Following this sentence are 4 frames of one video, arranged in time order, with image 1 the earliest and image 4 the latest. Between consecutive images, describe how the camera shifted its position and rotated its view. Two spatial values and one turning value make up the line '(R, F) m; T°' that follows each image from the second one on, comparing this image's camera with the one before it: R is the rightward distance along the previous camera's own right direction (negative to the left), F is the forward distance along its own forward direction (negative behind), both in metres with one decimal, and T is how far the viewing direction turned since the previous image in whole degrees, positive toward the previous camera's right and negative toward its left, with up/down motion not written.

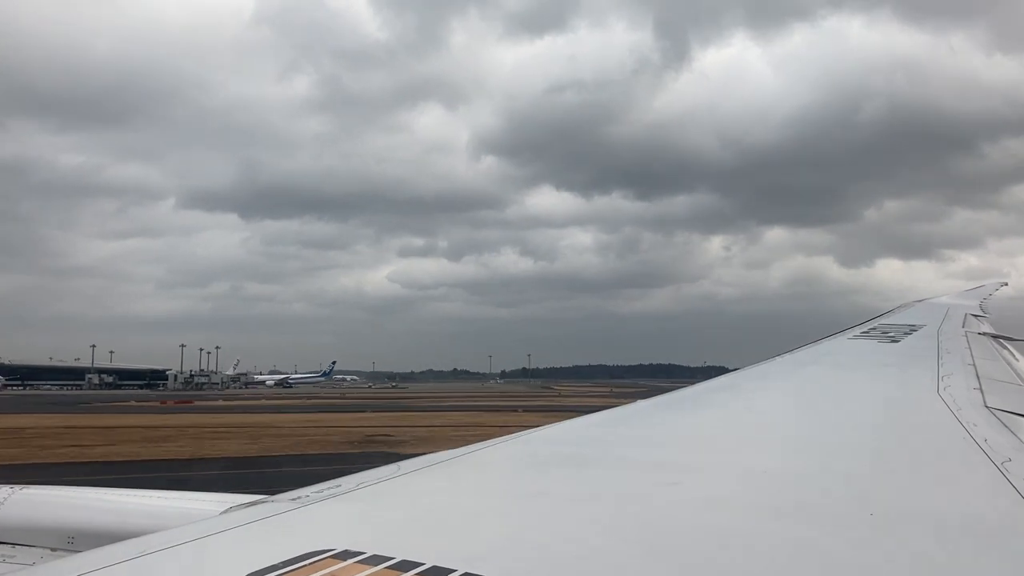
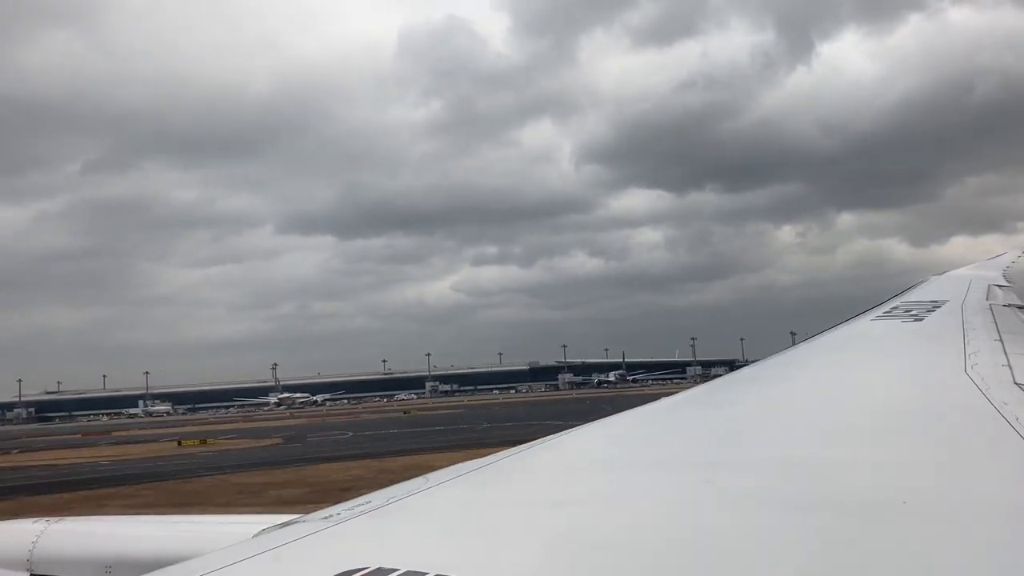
(-0.9, -1.8) m; -4°
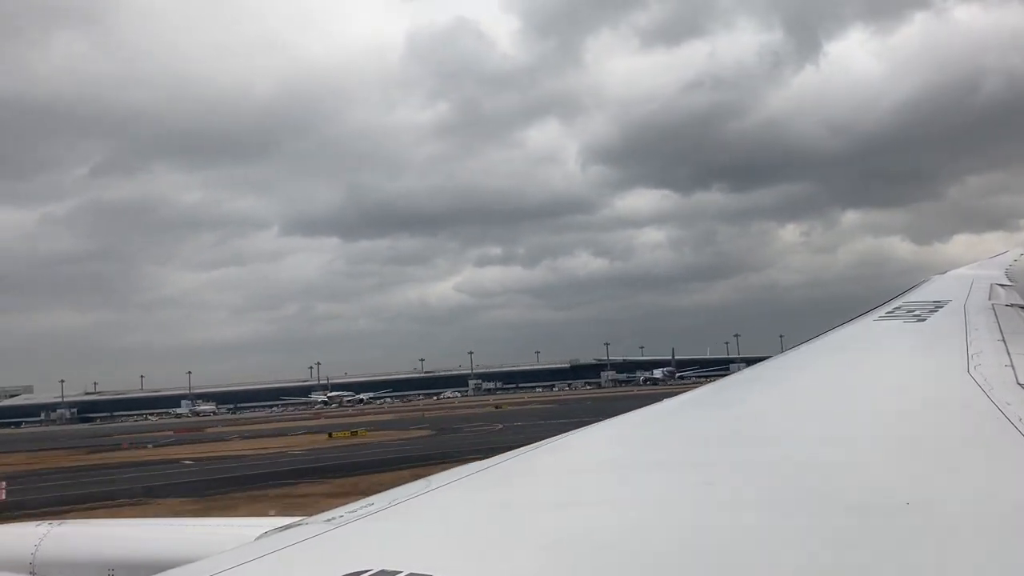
(-0.7, -0.3) m; 0°
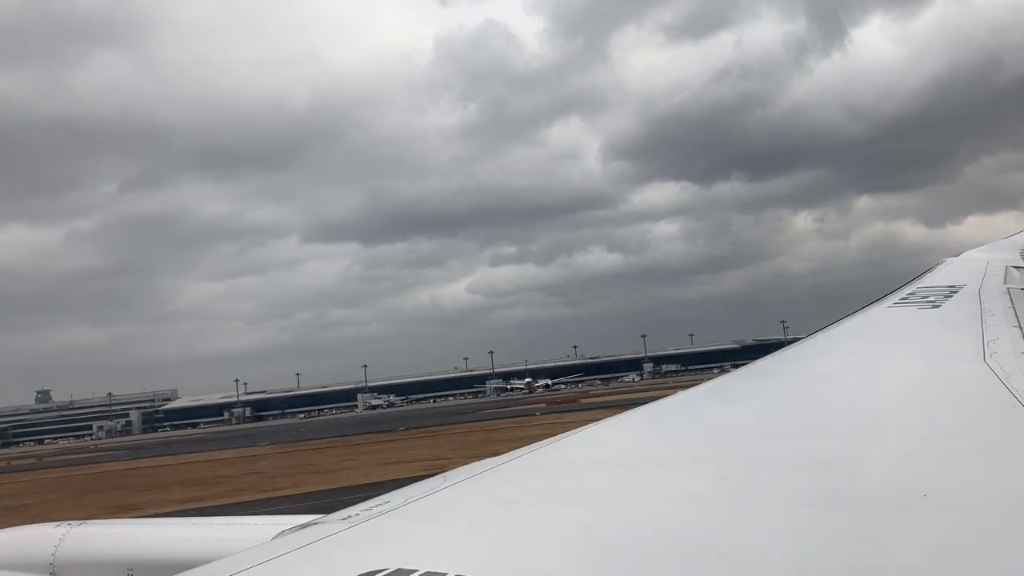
(-0.2, -0.2) m; -1°
